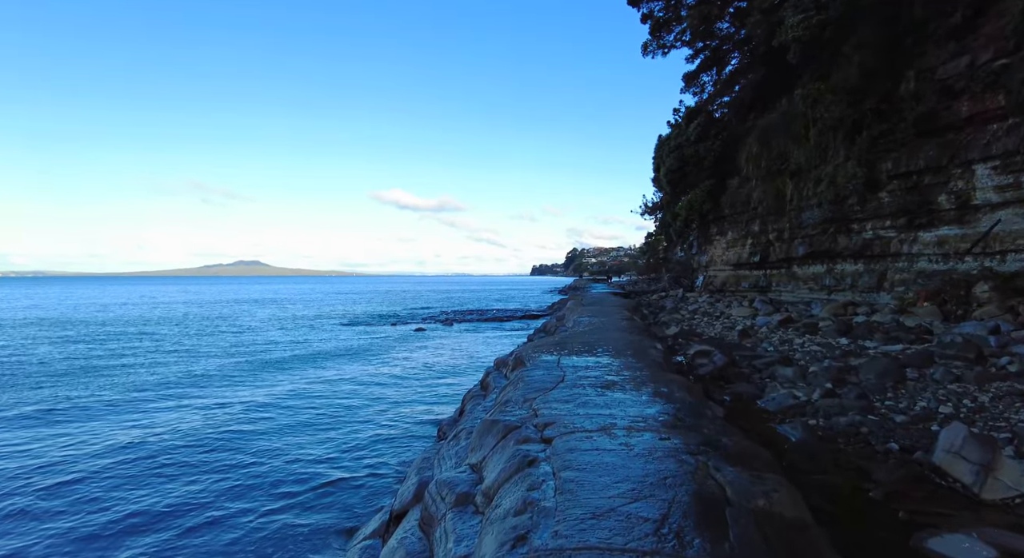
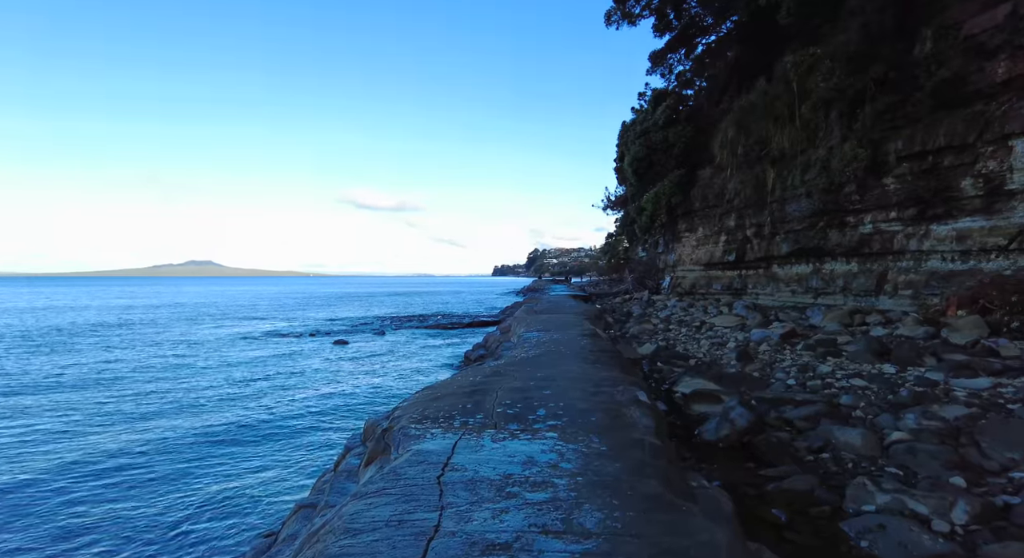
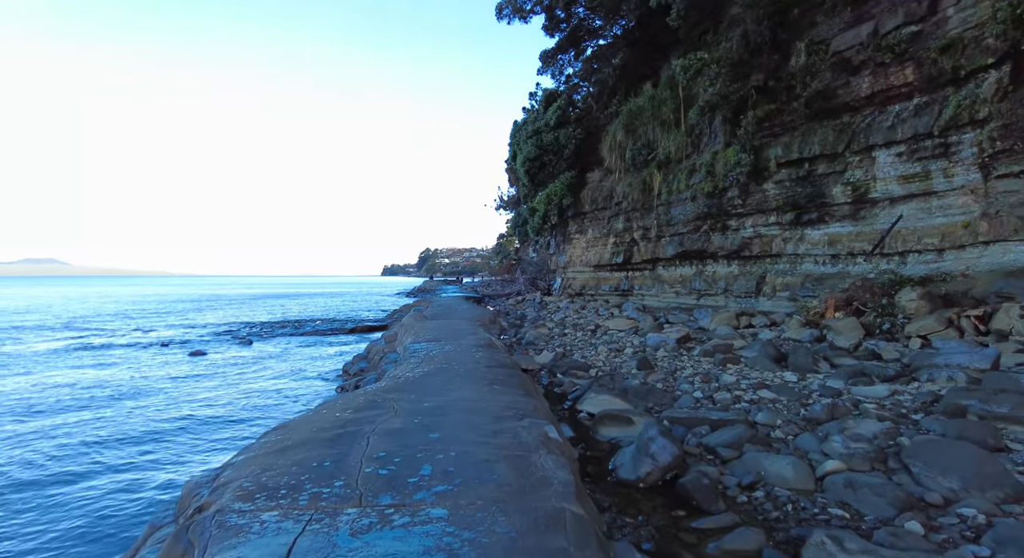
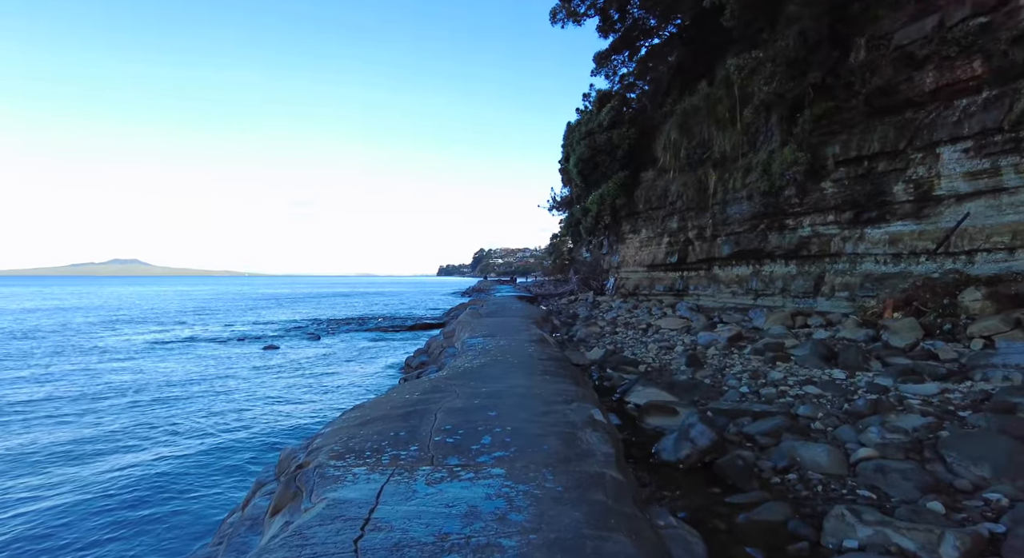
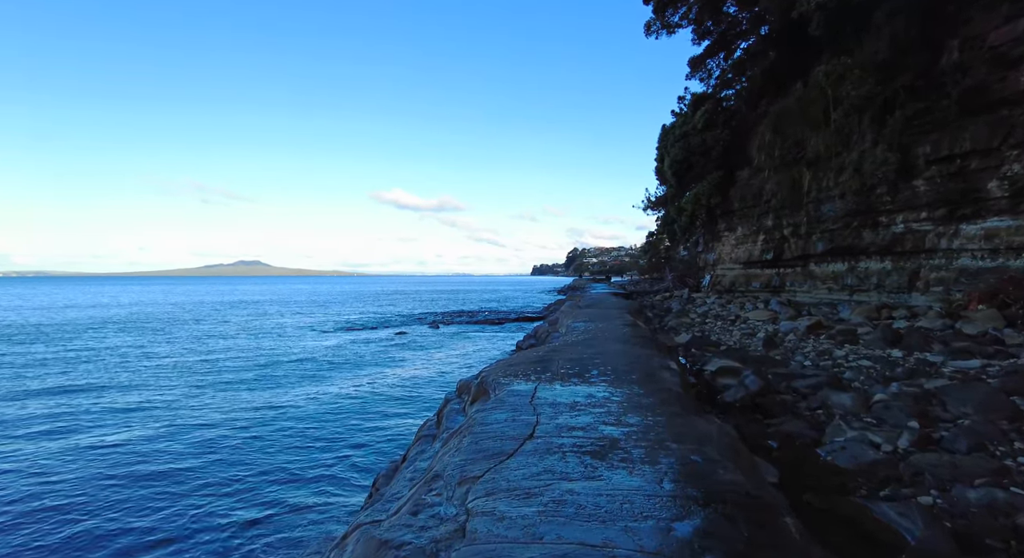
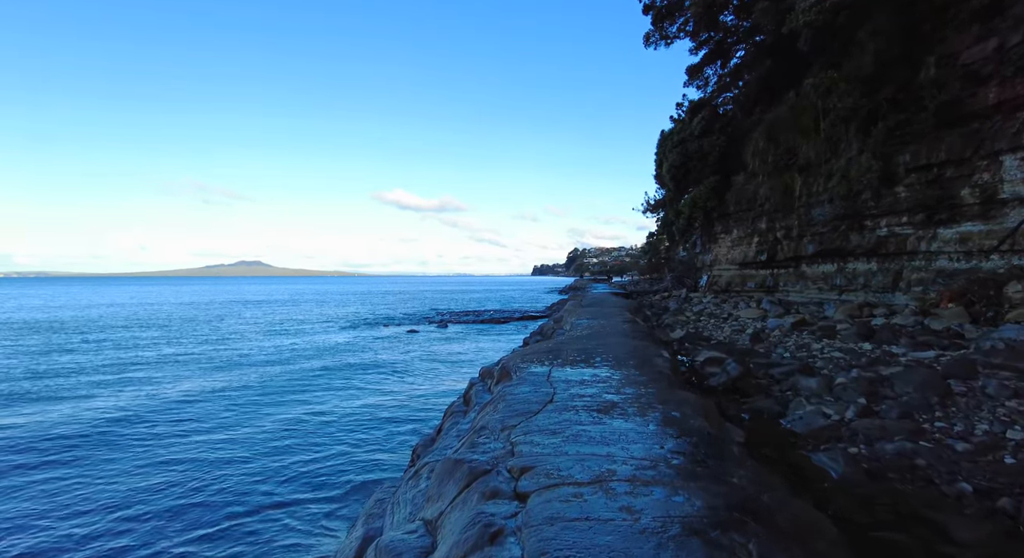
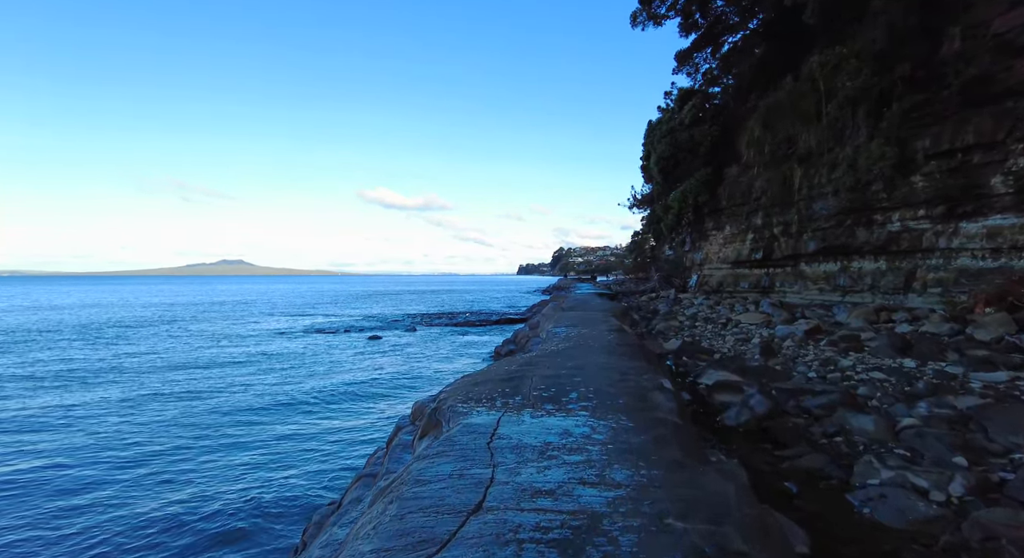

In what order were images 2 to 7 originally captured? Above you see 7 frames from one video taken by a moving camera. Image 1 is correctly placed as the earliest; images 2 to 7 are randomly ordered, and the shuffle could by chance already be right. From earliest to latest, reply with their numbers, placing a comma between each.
6, 5, 7, 2, 4, 3
